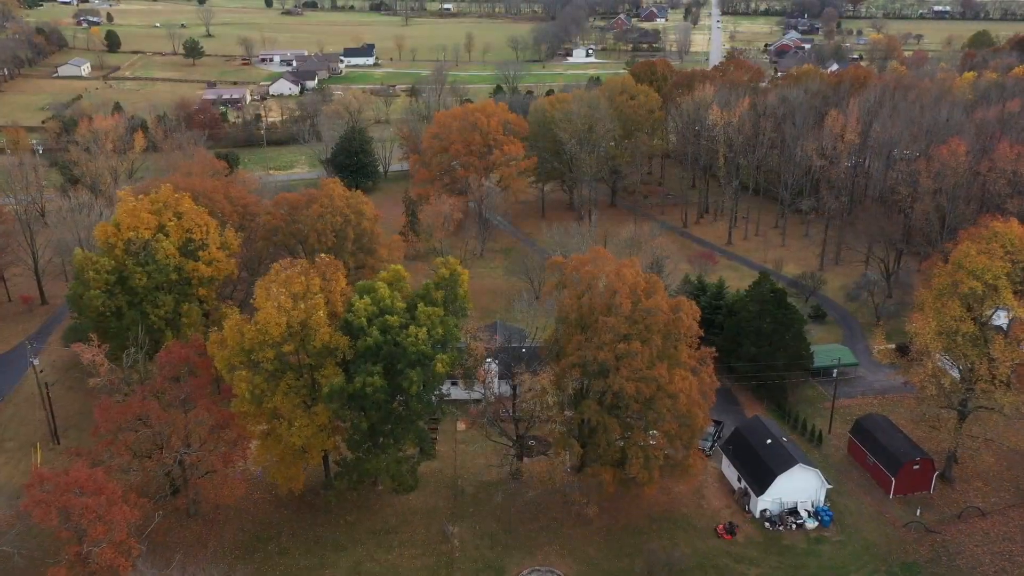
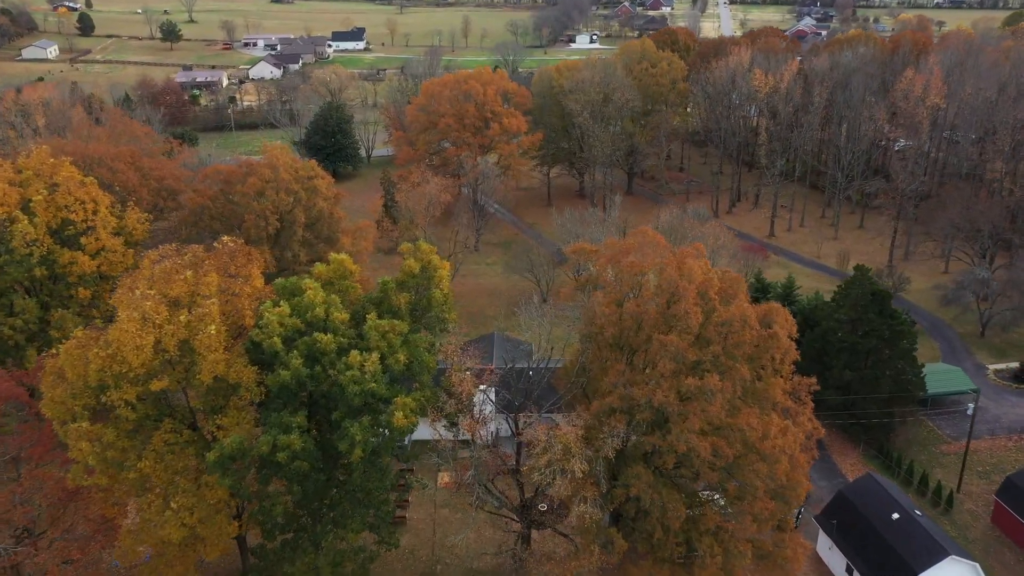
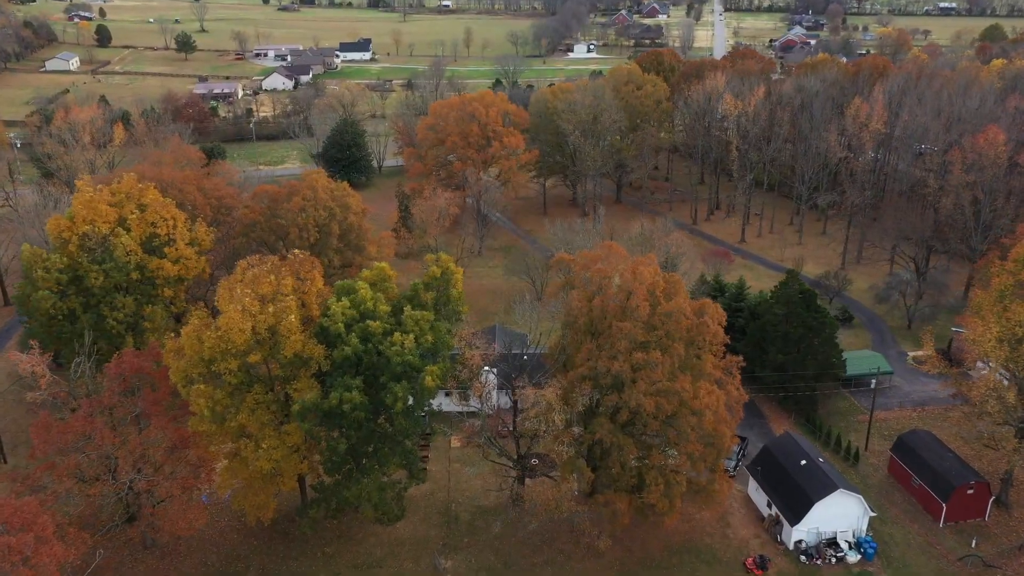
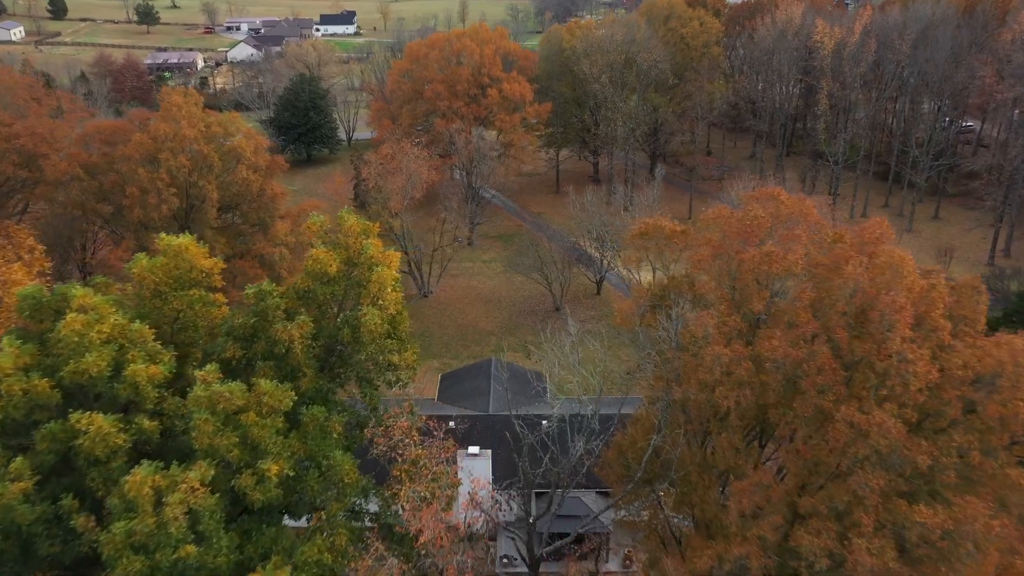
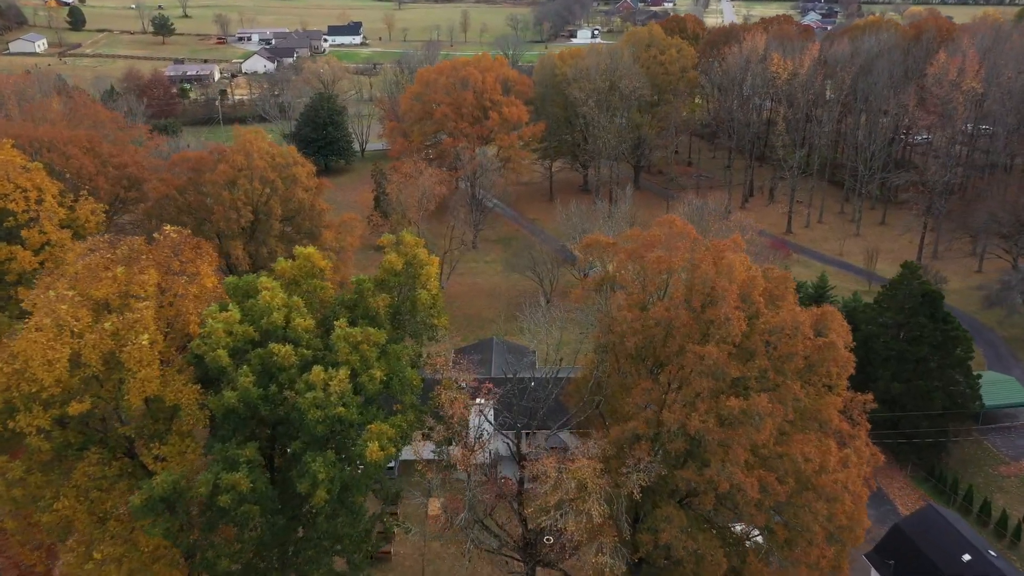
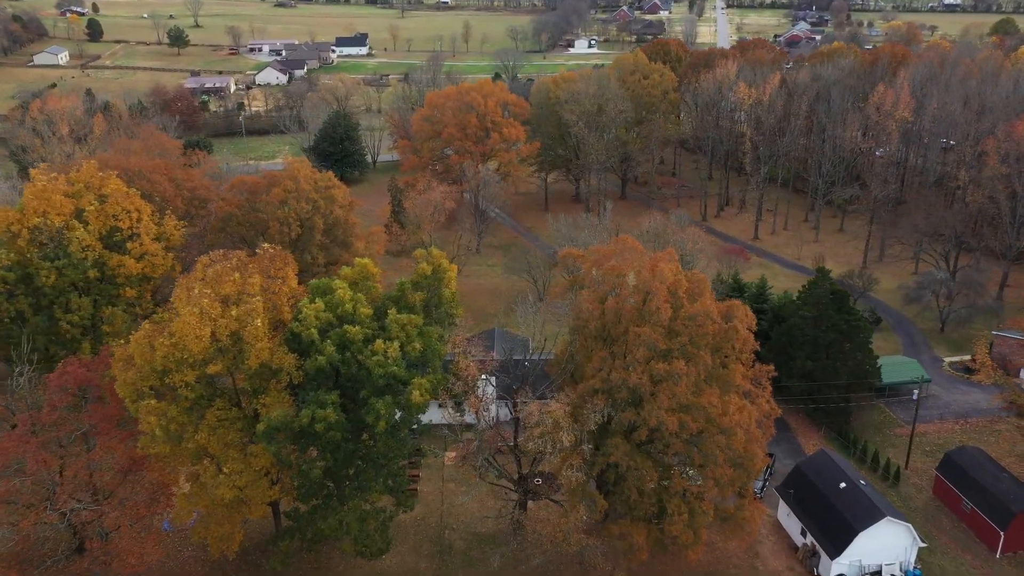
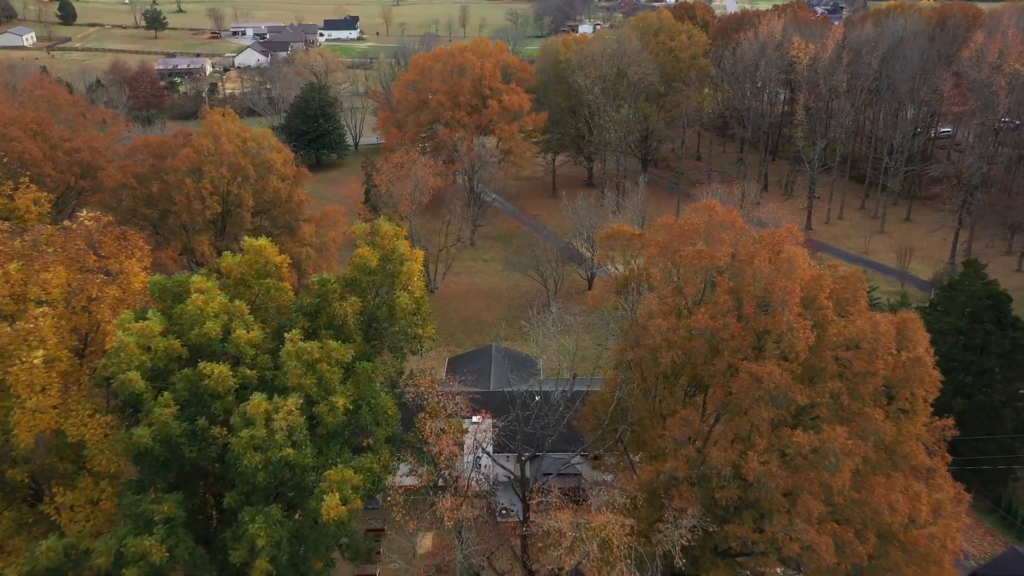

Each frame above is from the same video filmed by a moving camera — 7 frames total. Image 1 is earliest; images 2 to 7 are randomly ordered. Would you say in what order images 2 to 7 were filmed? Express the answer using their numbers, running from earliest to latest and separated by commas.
3, 6, 2, 5, 7, 4
